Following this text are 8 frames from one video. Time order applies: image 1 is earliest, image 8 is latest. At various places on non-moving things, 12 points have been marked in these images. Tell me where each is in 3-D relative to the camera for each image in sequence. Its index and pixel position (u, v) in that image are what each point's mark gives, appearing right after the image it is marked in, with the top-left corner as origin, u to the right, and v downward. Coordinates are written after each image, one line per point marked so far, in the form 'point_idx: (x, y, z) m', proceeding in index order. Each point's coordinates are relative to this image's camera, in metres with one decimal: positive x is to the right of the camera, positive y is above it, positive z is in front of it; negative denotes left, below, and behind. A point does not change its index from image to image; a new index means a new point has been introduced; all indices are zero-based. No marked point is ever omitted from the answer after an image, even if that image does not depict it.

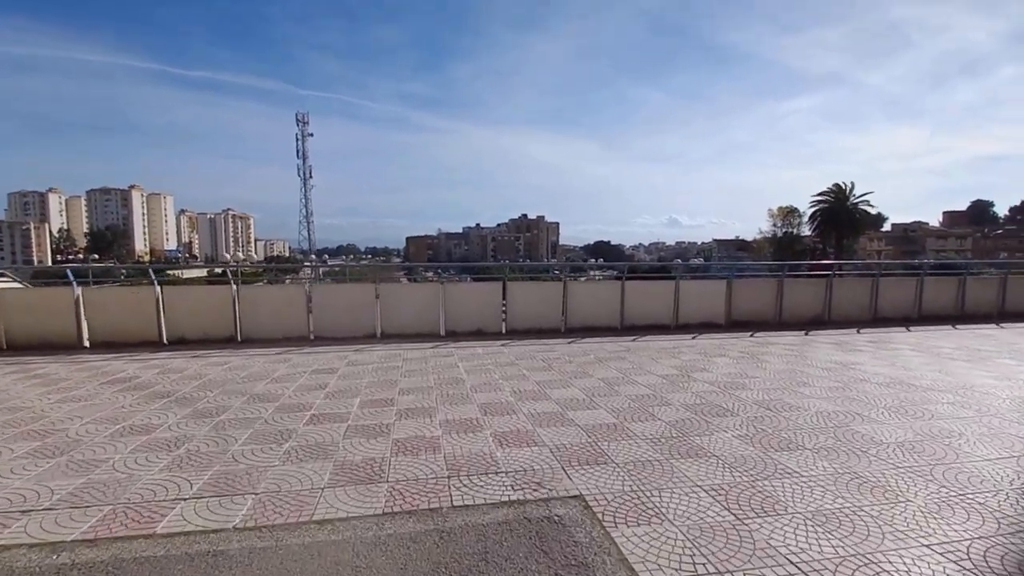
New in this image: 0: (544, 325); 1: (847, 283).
0: (+0.5, -0.6, +8.3) m
1: (+6.4, +0.1, +9.3) m
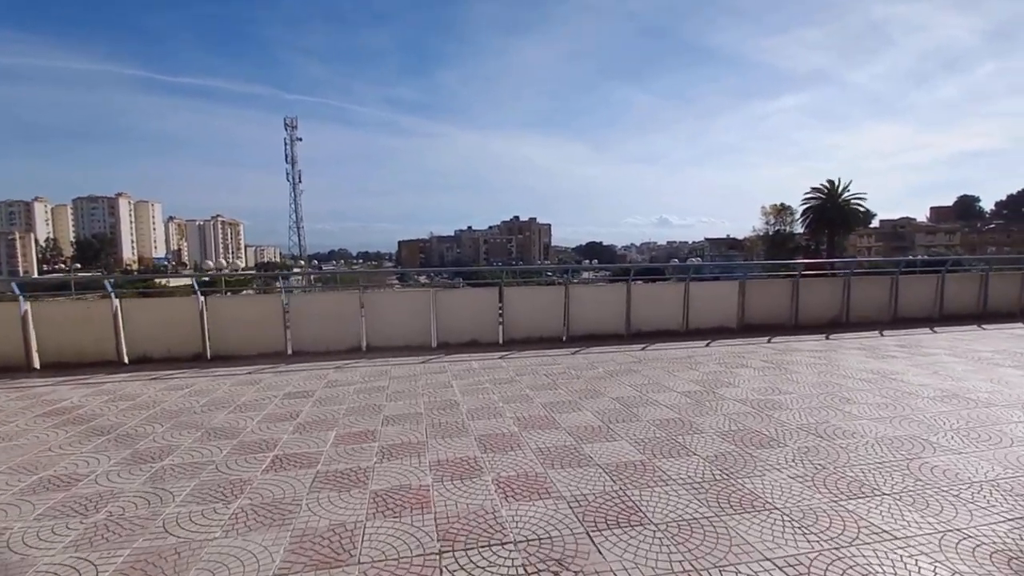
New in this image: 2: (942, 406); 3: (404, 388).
0: (+0.5, -0.7, +7.6) m
1: (+6.4, +0.1, +8.8) m
2: (+3.7, -1.0, +4.2) m
3: (-1.2, -1.0, +5.3) m
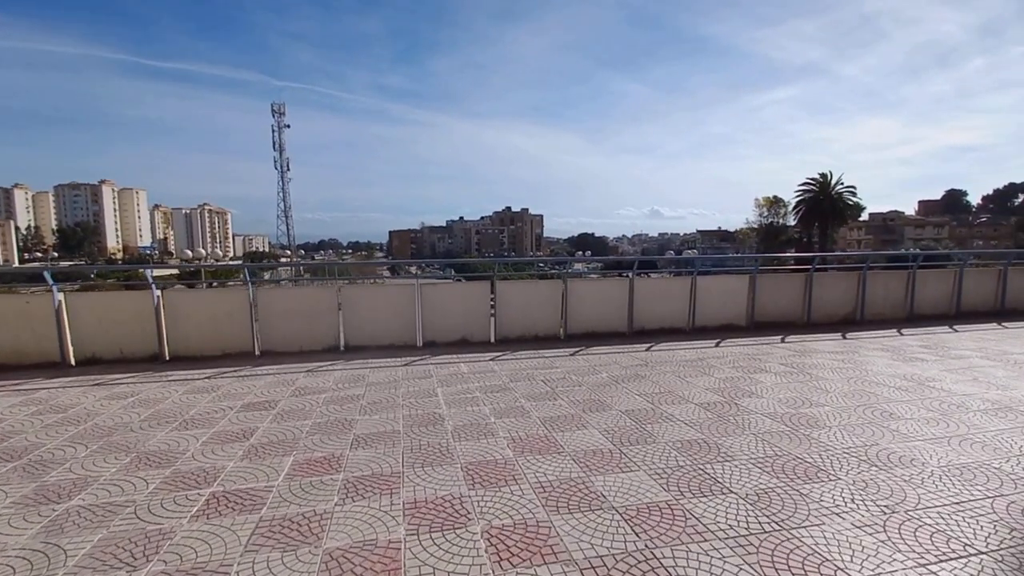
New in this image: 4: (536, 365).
0: (+0.4, -0.6, +7.0) m
1: (+6.2, +0.2, +8.2) m
2: (+3.7, -1.0, +3.7) m
3: (-1.2, -1.0, +4.7) m
4: (+0.3, -0.9, +5.5) m
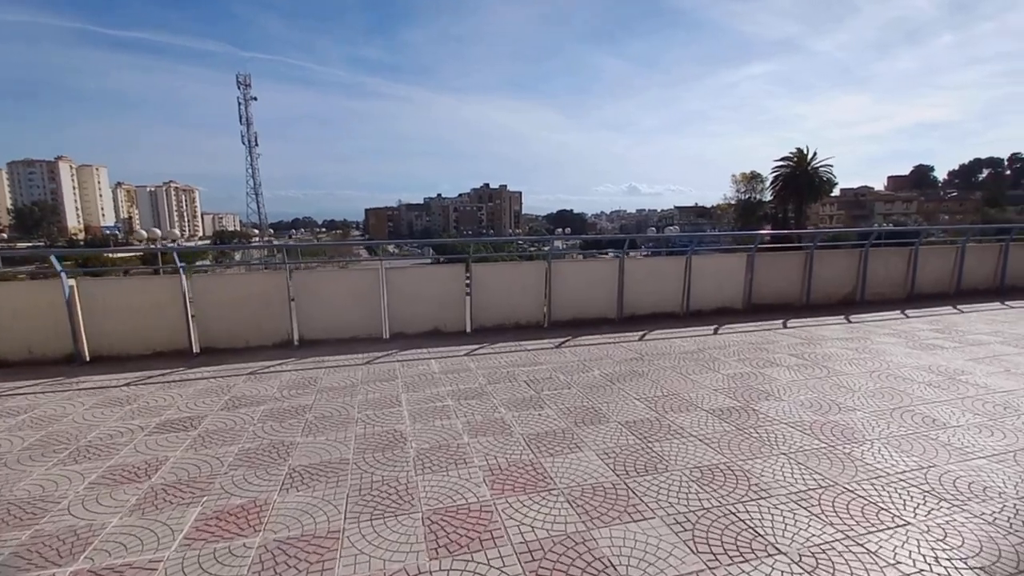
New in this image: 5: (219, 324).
0: (+0.1, -0.4, +6.3) m
1: (+5.9, +0.5, +7.8) m
2: (+3.6, -0.9, +3.2) m
3: (-1.4, -0.9, +3.9) m
4: (0.0, -0.7, +4.8) m
5: (-3.3, -0.4, +5.5) m
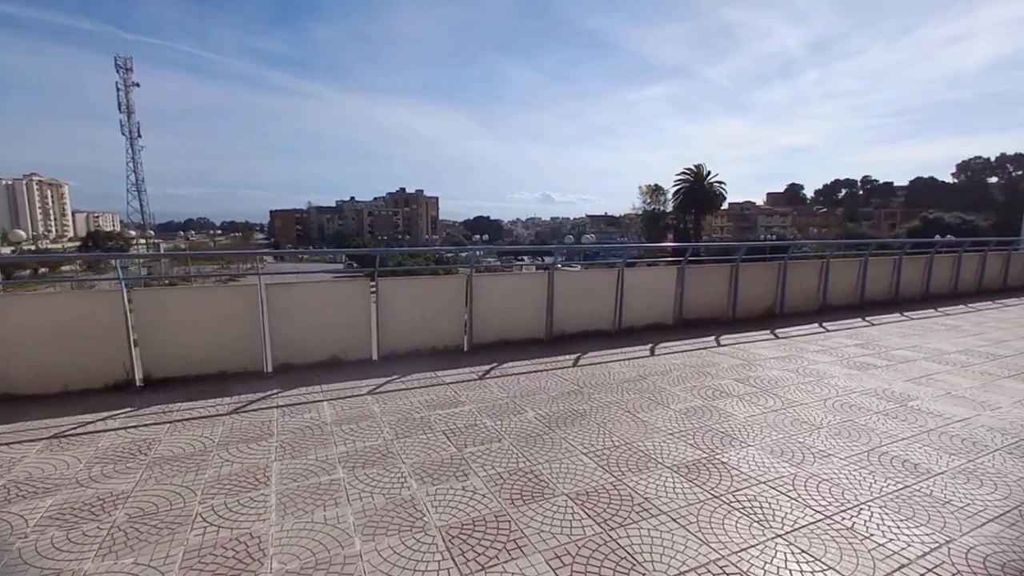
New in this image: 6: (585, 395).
0: (-0.8, -0.6, +5.4) m
1: (+4.6, +0.3, +7.8) m
2: (+3.1, -1.1, +2.9) m
3: (-1.9, -1.1, +2.8) m
4: (-0.6, -0.9, +3.9) m
5: (-4.1, -0.6, +4.0) m
6: (+0.6, -0.9, +4.1) m
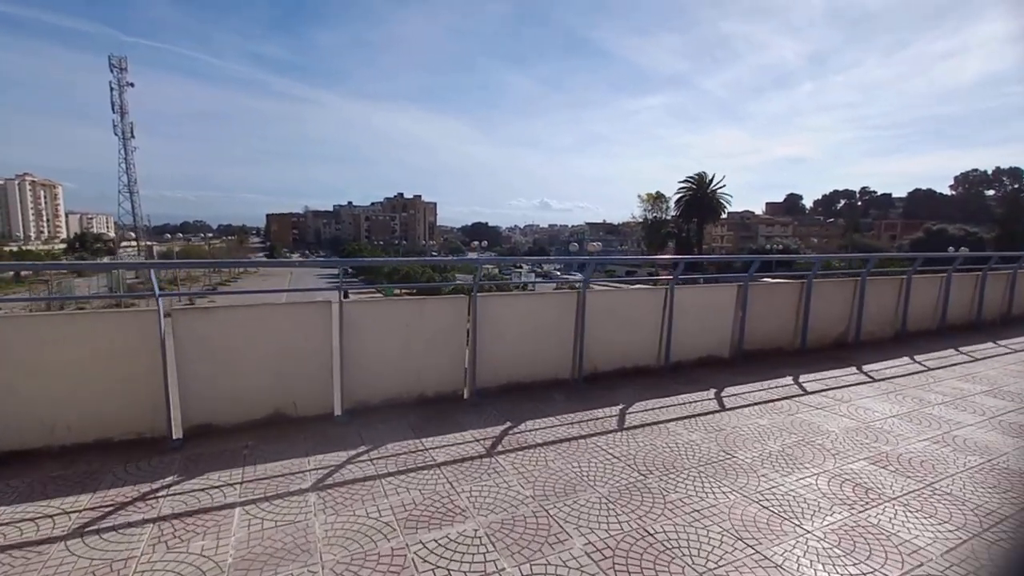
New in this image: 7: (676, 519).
0: (-0.7, -0.8, +3.9) m
1: (+4.8, 0.0, +6.4) m
2: (+3.3, -1.3, +1.4) m
3: (-1.8, -1.2, +1.3) m
4: (-0.5, -1.1, +2.4) m
5: (-3.9, -0.8, +2.5) m
6: (+0.7, -1.1, +2.6) m
7: (+0.8, -1.1, +2.4) m
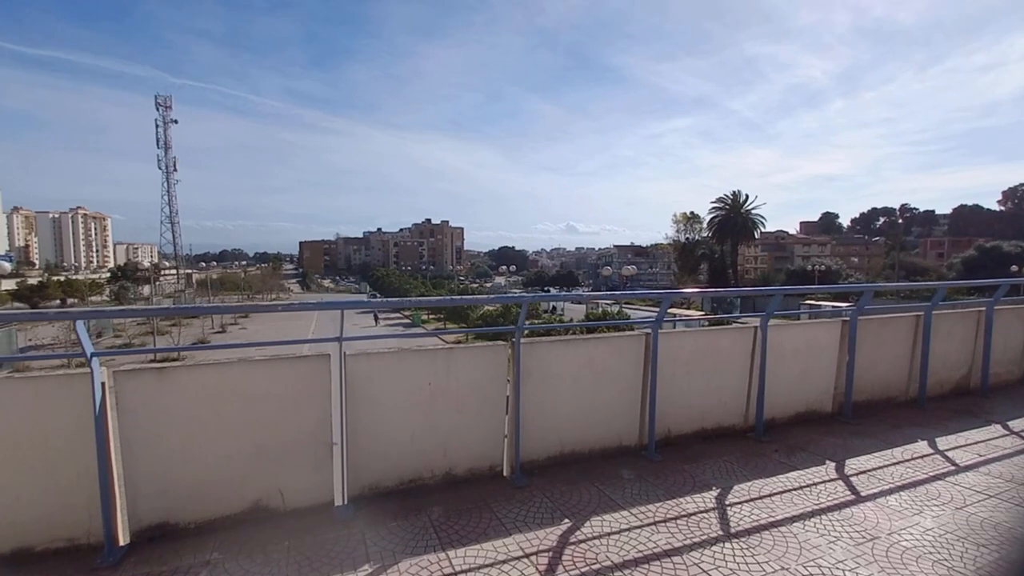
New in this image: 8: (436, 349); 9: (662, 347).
0: (-0.3, -1.1, +3.0) m
1: (+5.2, -0.3, +5.2) m
2: (+3.5, -1.4, +0.2) m
3: (-1.6, -1.4, +0.4) m
4: (-0.2, -1.3, +1.5) m
5: (-3.7, -1.0, +1.8) m
6: (+1.0, -1.3, +1.6) m
7: (+1.1, -1.3, +1.4) m
8: (-0.5, -0.4, +2.9) m
9: (+1.1, -0.4, +3.5) m
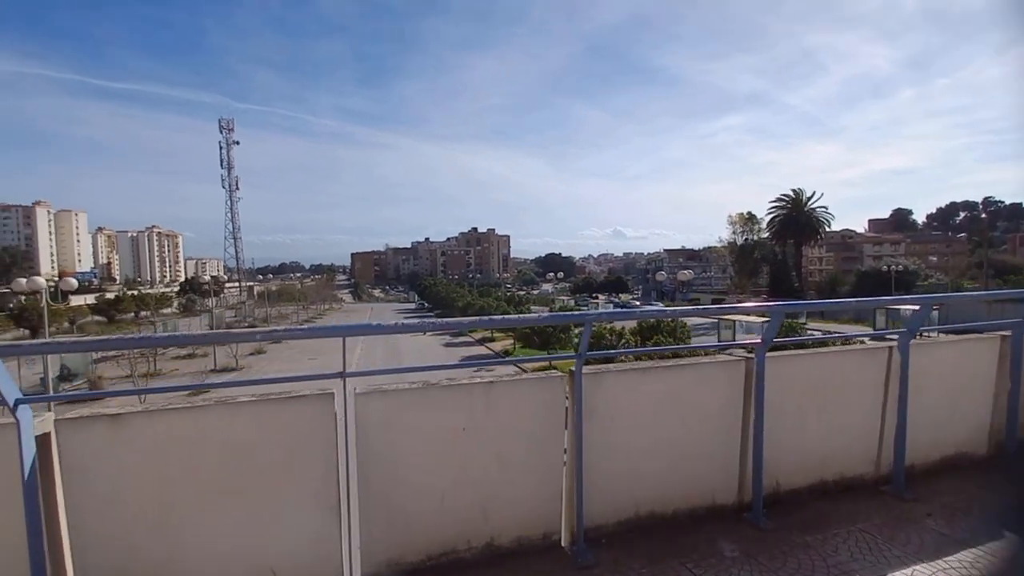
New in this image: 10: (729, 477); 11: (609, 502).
0: (-0.1, -1.2, +2.3) m
1: (+5.7, -0.3, +4.0) m
2: (+3.5, -1.4, -0.8) m
3: (-1.5, -1.4, -0.2) m
4: (-0.1, -1.4, +0.8) m
5: (-3.5, -1.1, +1.4) m
6: (+1.2, -1.3, +0.7) m
7: (+1.2, -1.3, +0.6) m
8: (-0.2, -0.4, +2.3) m
9: (+1.4, -0.5, +2.7) m
10: (+1.2, -1.0, +2.6) m
11: (+0.5, -1.1, +2.5) m
